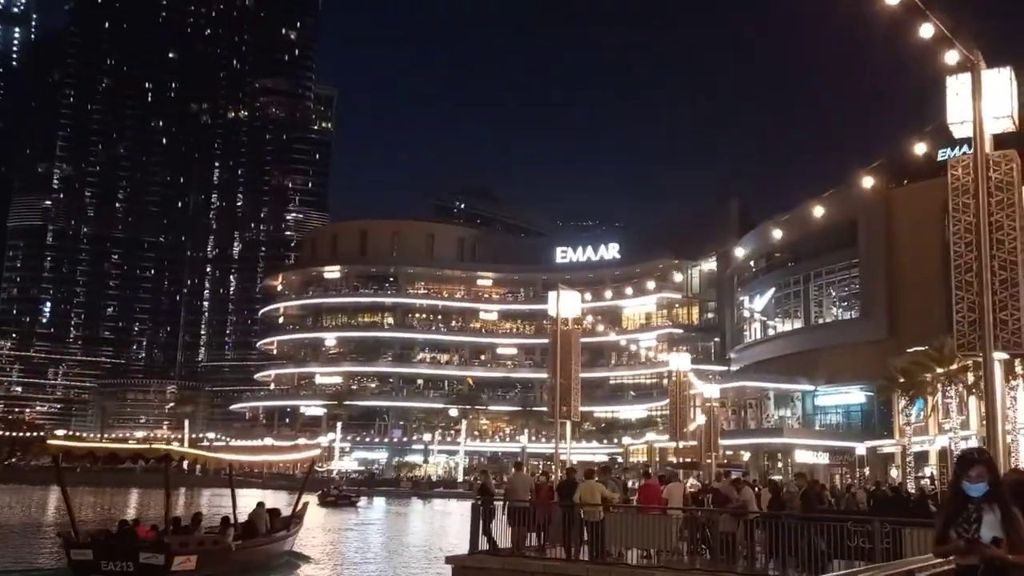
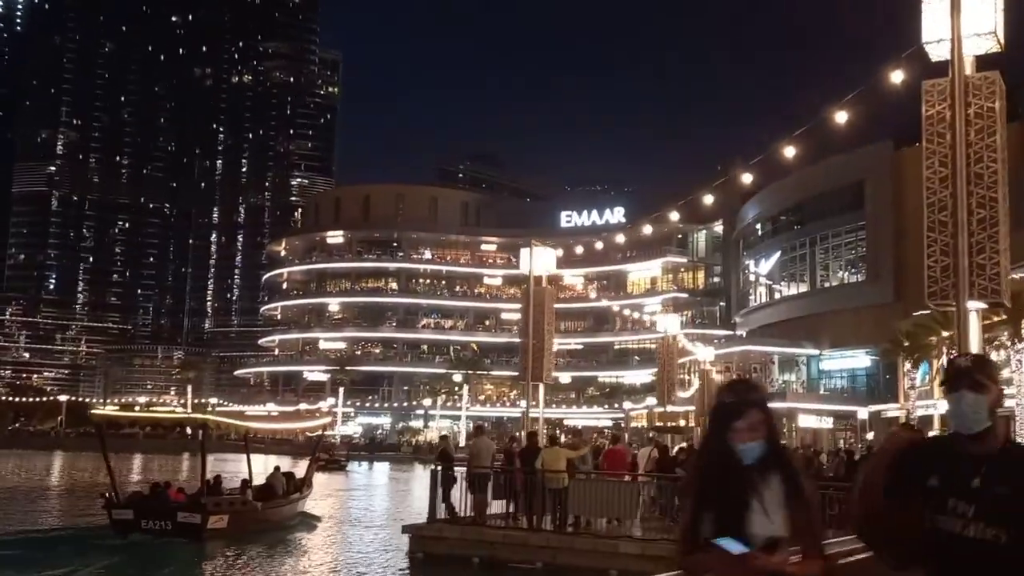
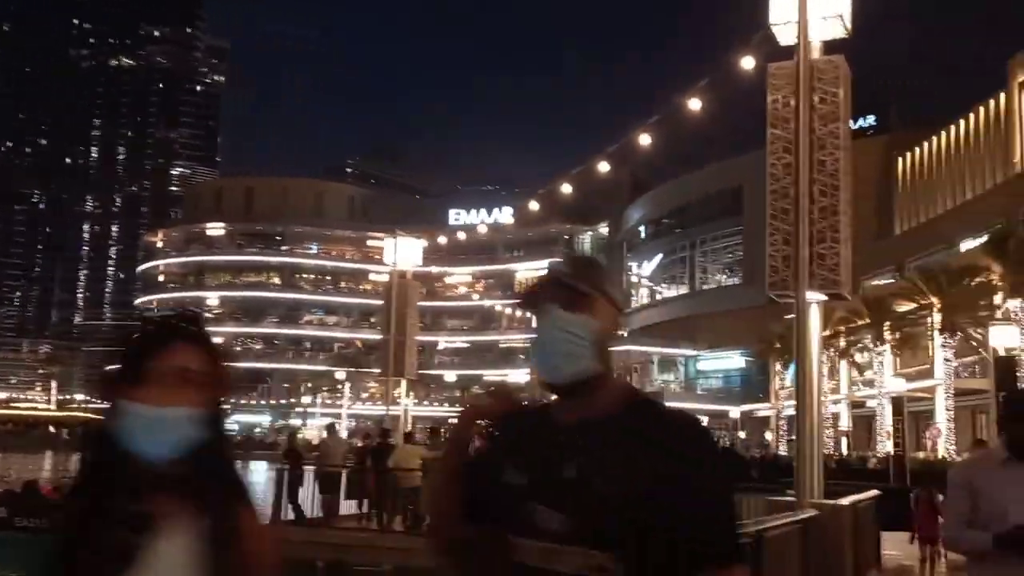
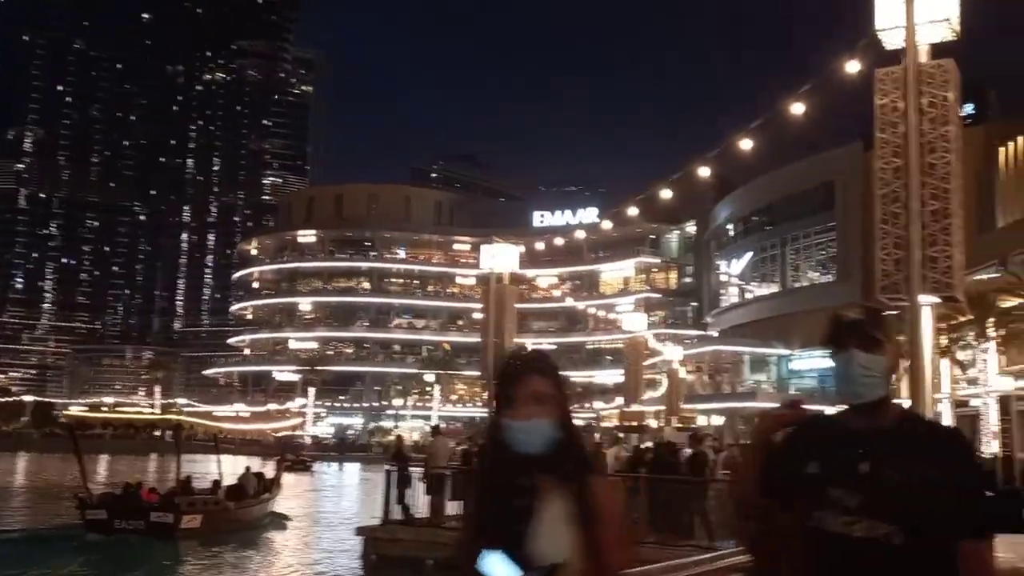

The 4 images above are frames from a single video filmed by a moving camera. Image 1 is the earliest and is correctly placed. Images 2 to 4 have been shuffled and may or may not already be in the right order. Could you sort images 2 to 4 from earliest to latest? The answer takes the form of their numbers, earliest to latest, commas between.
2, 4, 3
